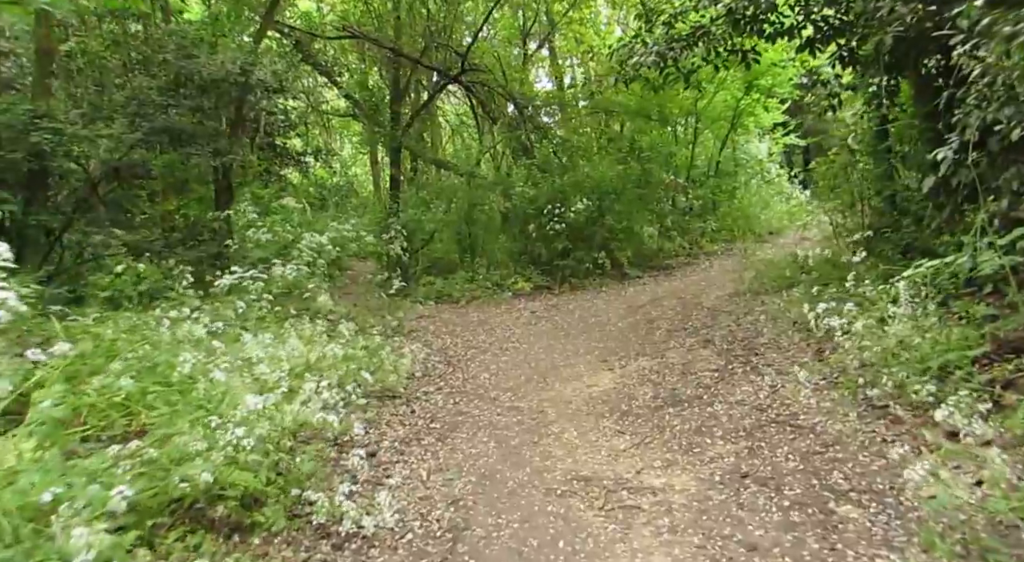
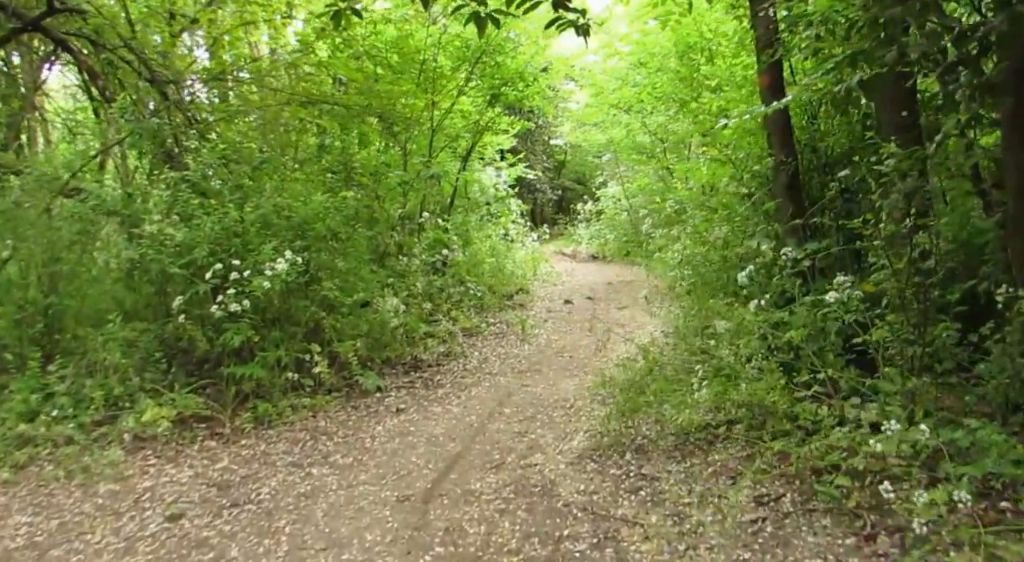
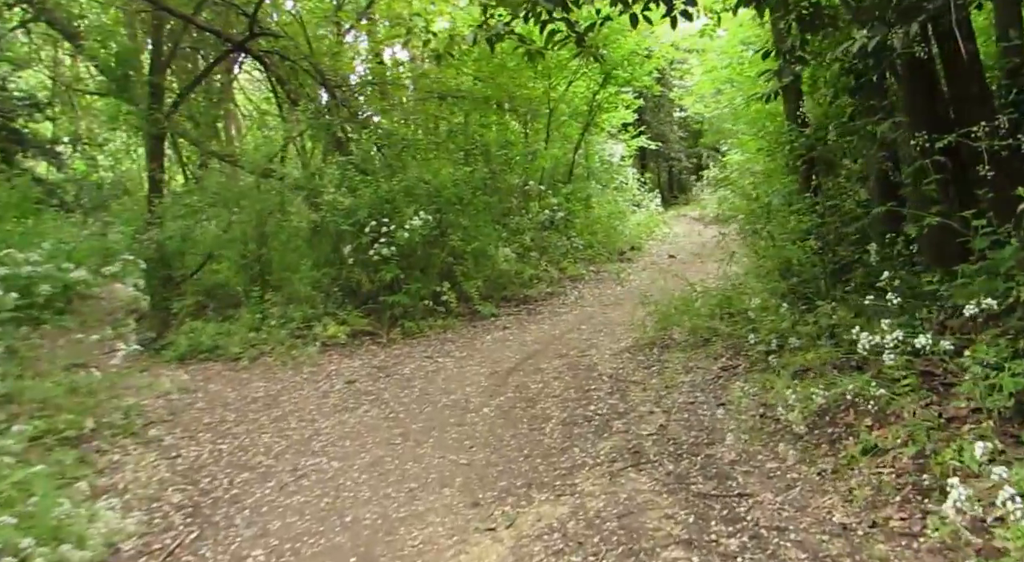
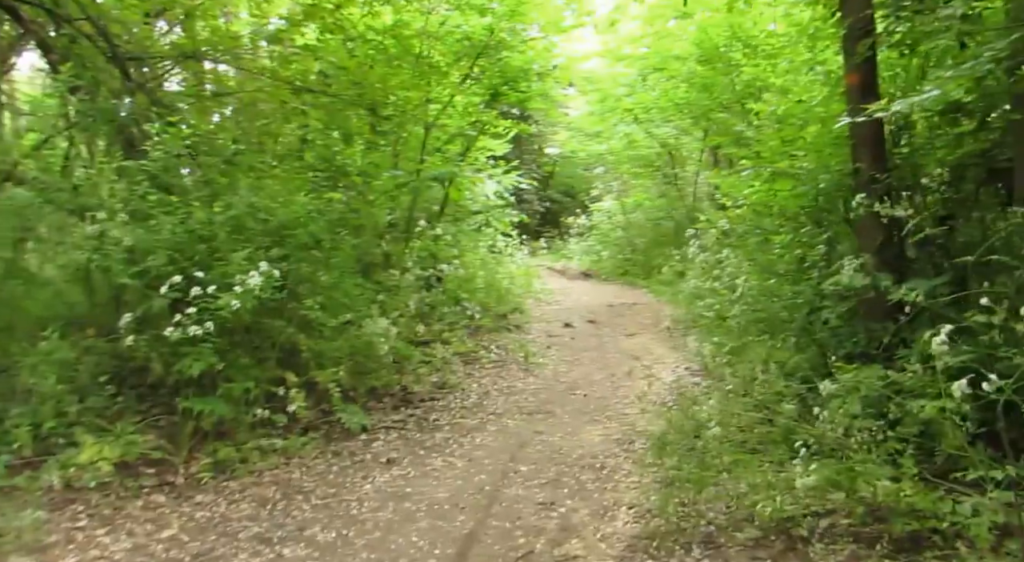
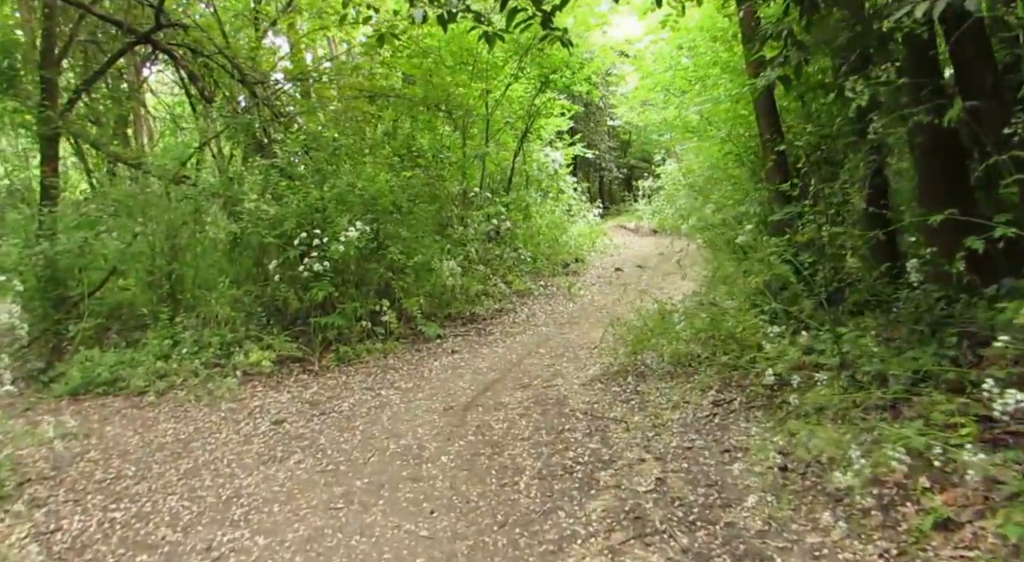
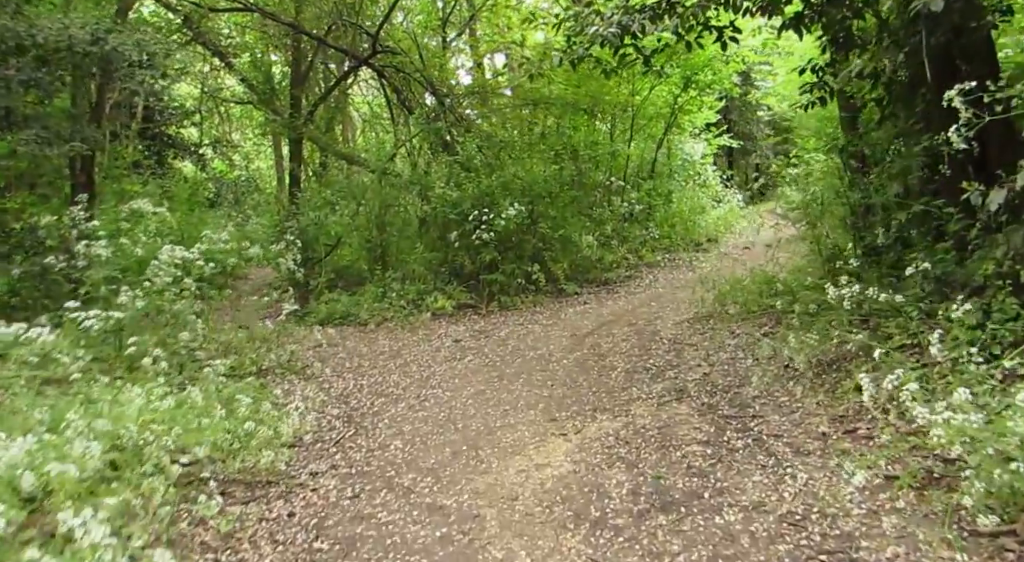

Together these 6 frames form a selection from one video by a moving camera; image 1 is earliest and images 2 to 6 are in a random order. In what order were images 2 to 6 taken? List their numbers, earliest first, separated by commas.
6, 3, 5, 2, 4
